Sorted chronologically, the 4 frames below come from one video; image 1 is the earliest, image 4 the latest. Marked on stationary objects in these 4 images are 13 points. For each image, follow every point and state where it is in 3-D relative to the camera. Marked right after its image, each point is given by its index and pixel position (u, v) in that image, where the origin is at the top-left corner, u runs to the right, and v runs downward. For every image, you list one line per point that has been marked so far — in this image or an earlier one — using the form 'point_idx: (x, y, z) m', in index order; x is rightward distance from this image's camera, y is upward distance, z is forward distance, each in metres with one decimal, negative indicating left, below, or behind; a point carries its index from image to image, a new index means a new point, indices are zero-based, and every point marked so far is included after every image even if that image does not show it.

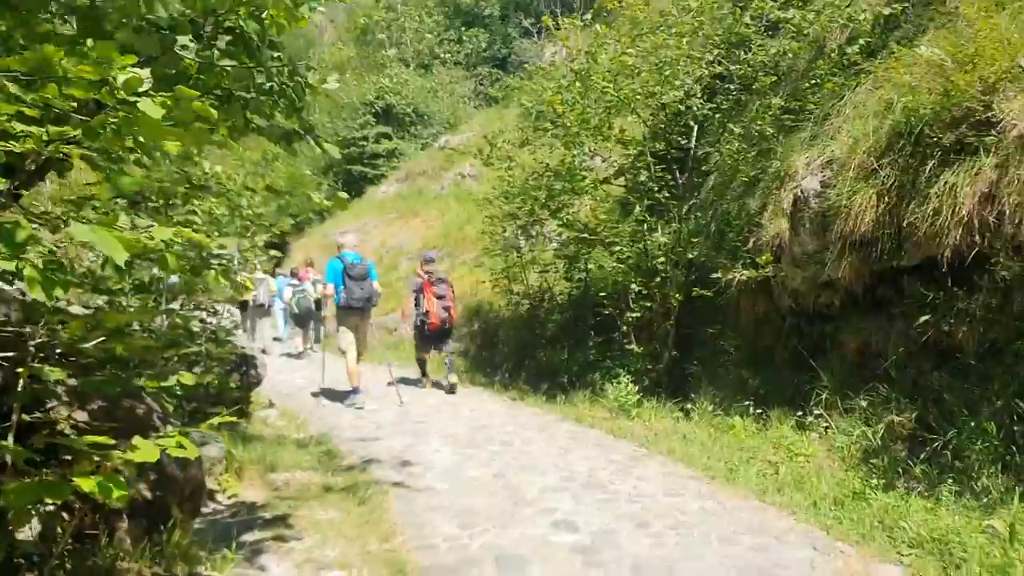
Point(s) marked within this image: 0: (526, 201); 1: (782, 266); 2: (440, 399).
0: (+0.2, +1.2, +11.2) m
1: (+2.7, +0.2, +7.9) m
2: (-0.9, -1.4, +9.9) m
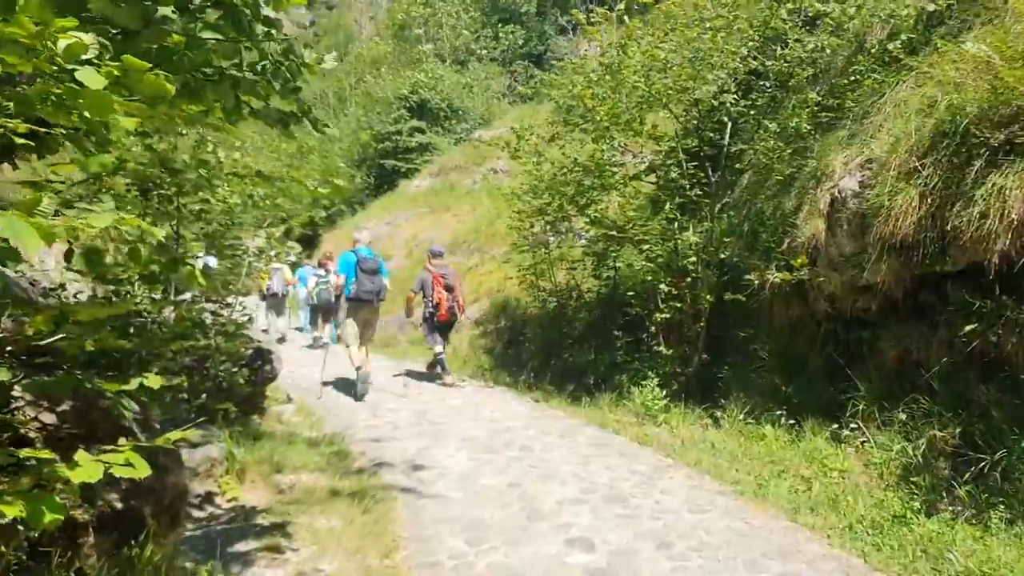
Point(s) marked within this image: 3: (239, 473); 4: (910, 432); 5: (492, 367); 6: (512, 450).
0: (+0.6, +1.2, +10.9) m
1: (+2.9, +0.2, +7.5) m
2: (-0.6, -1.4, +9.7) m
3: (-1.9, -1.3, +5.6) m
4: (+3.1, -1.1, +6.4) m
5: (-0.3, -1.3, +13.0) m
6: (0.0, -1.4, +6.9) m
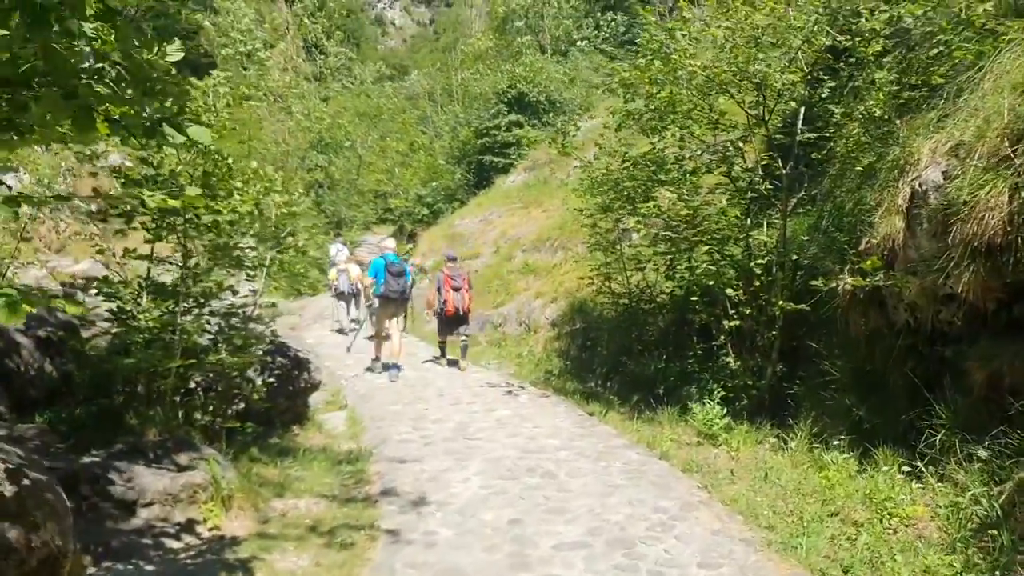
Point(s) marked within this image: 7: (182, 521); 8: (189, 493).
0: (+1.3, +1.2, +10.1) m
1: (+3.1, +0.1, +6.5) m
2: (0.0, -1.4, +9.2) m
3: (-1.9, -1.4, +5.3) m
4: (+3.2, -1.2, +5.3) m
5: (+0.8, -1.3, +12.4) m
6: (+0.2, -1.5, +6.3) m
7: (-2.1, -1.5, +5.0) m
8: (-2.1, -1.3, +5.2) m
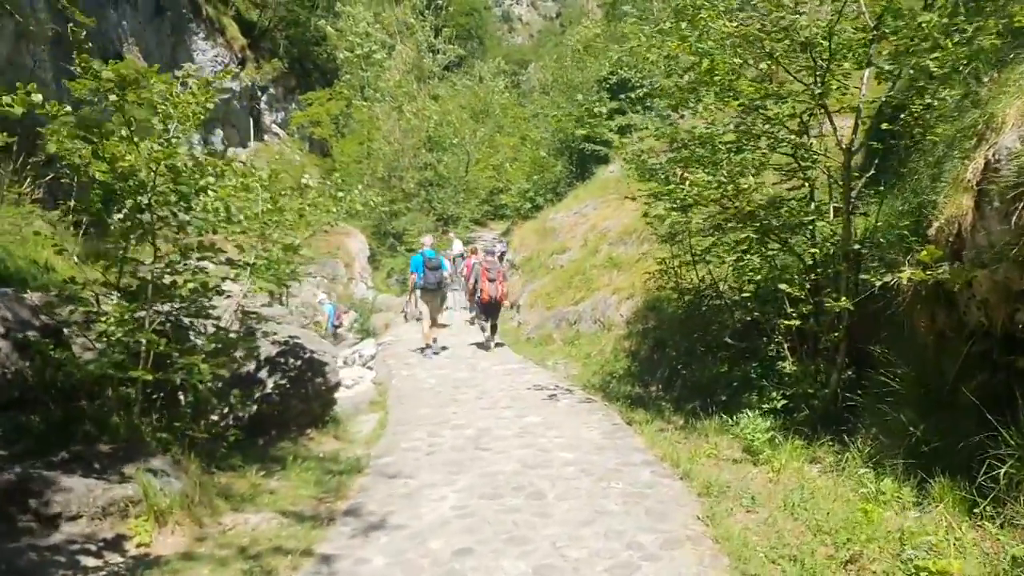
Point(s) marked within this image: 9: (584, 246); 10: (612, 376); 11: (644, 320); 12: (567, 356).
0: (+1.8, +1.2, +9.2) m
1: (+2.9, +0.1, +5.3) m
2: (+0.3, -1.4, +8.5) m
3: (-2.2, -1.4, +5.0) m
4: (+2.9, -1.2, +4.1) m
5: (+1.6, -1.2, +11.5) m
6: (0.0, -1.5, +5.7) m
7: (-2.4, -1.5, +4.7) m
8: (-2.4, -1.3, +4.9) m
9: (+1.7, +1.0, +19.5) m
10: (+1.4, -1.3, +11.6) m
11: (+2.1, -0.5, +12.9) m
12: (+0.9, -1.2, +14.0) m
